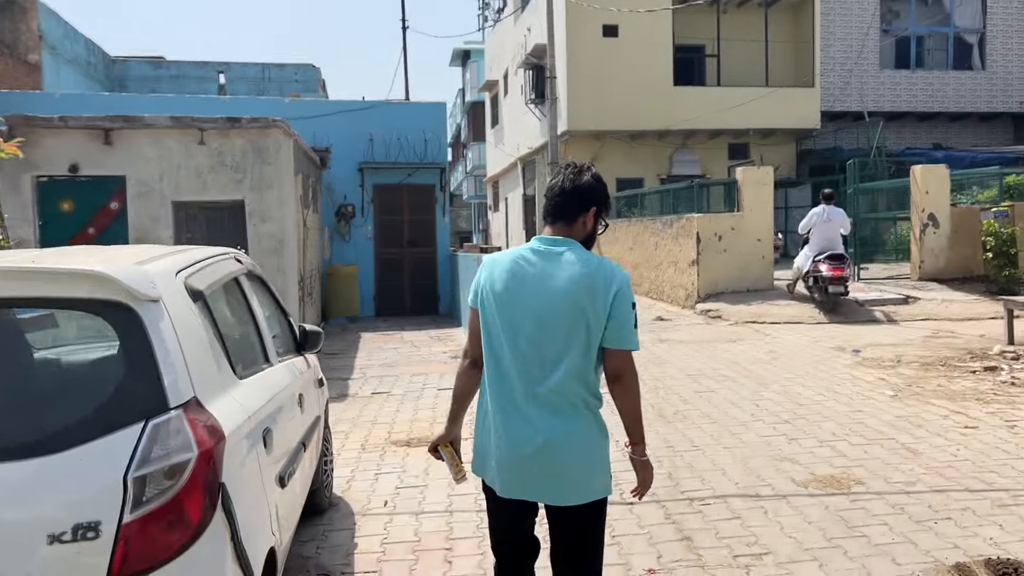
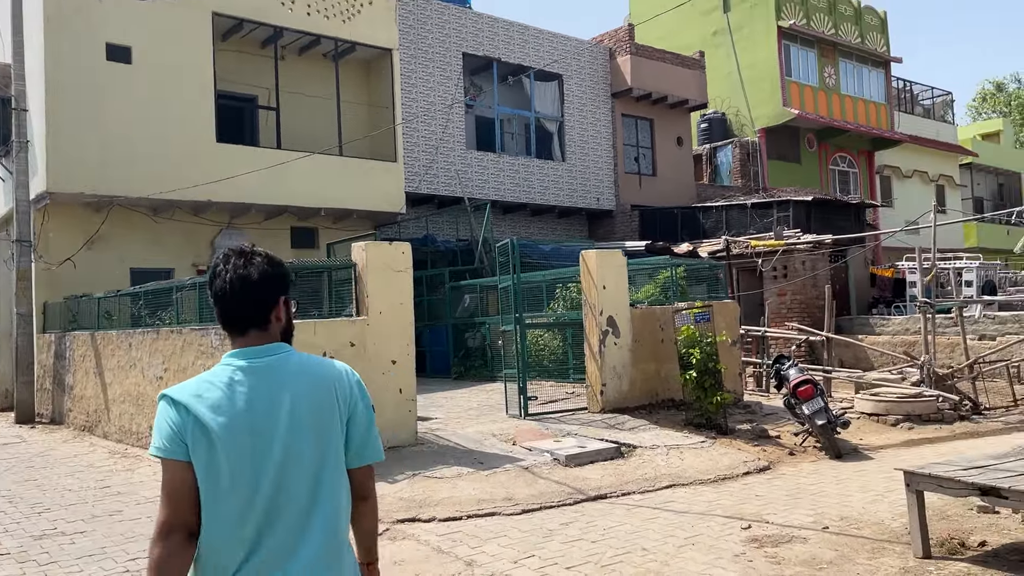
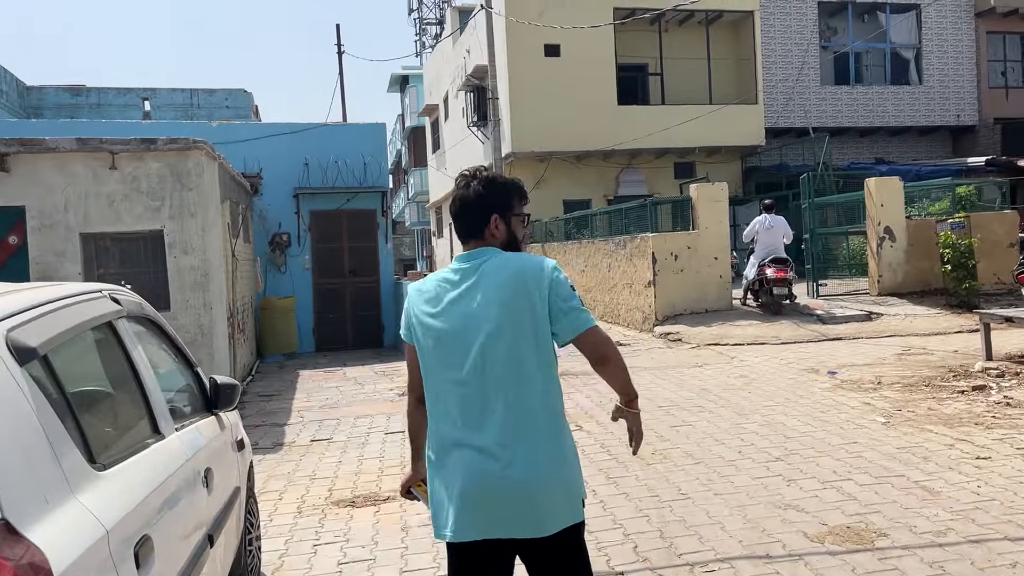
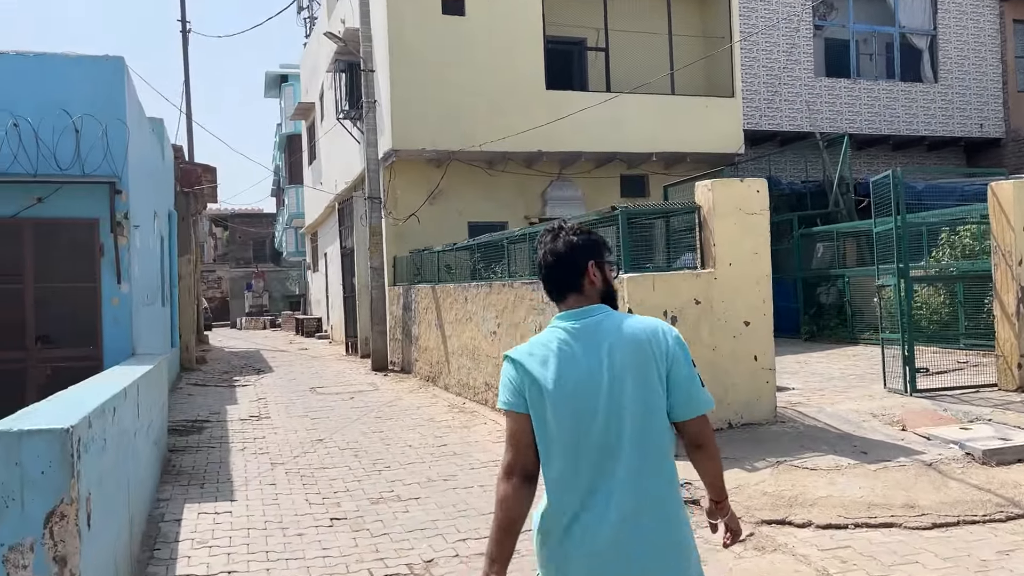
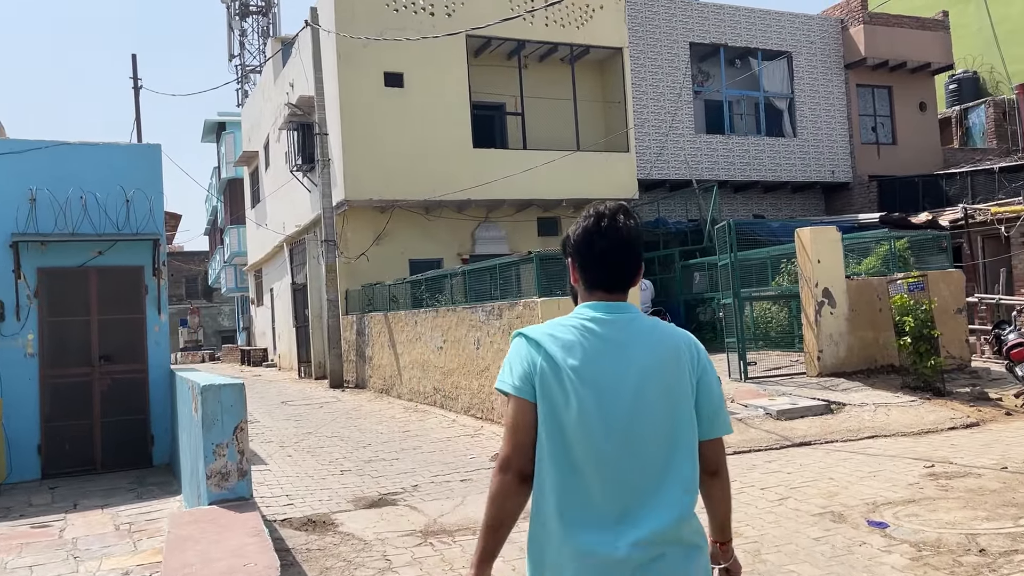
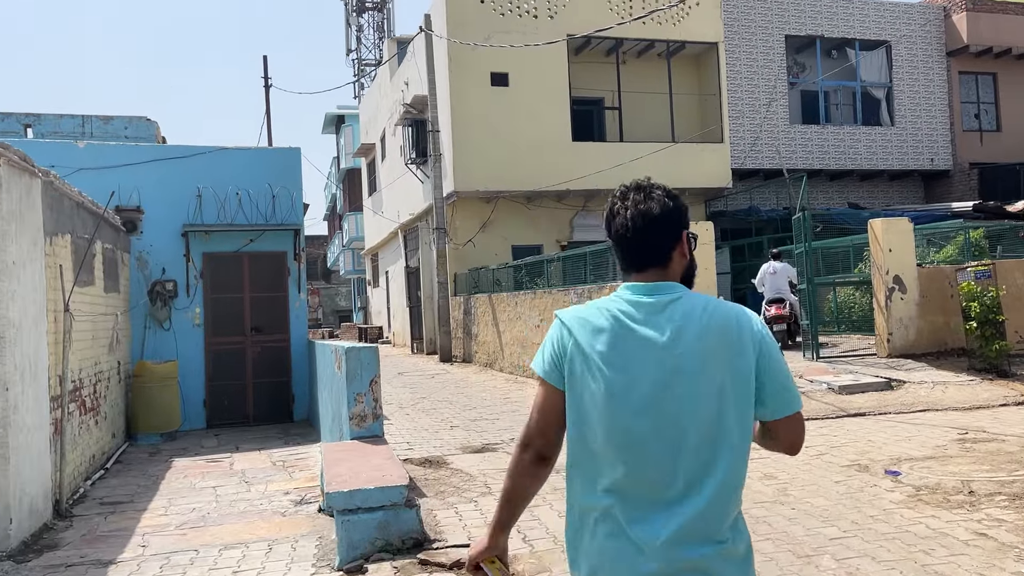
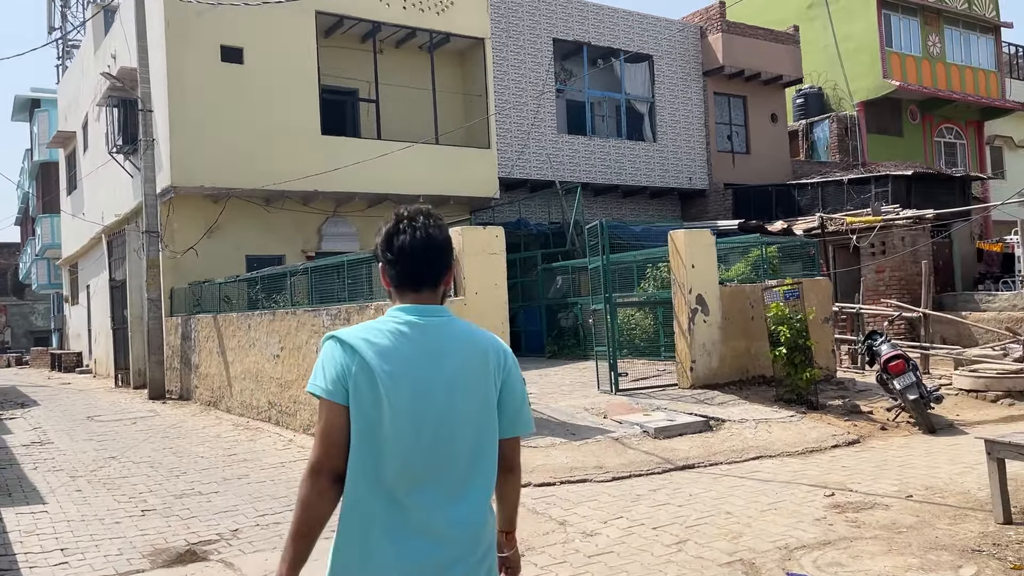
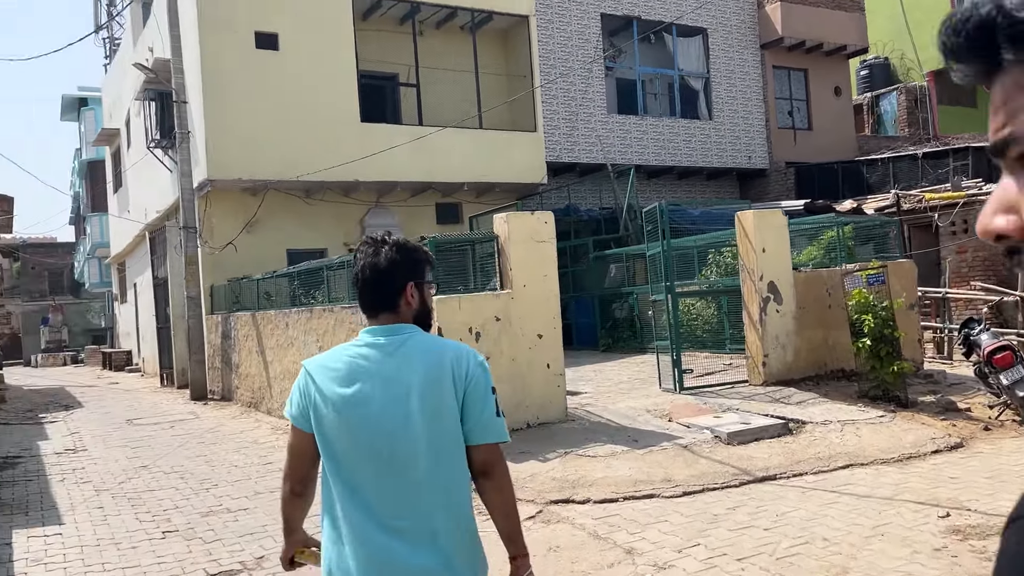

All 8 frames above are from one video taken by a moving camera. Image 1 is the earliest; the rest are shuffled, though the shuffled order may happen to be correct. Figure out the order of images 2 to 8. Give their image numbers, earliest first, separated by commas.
3, 6, 5, 7, 2, 8, 4
